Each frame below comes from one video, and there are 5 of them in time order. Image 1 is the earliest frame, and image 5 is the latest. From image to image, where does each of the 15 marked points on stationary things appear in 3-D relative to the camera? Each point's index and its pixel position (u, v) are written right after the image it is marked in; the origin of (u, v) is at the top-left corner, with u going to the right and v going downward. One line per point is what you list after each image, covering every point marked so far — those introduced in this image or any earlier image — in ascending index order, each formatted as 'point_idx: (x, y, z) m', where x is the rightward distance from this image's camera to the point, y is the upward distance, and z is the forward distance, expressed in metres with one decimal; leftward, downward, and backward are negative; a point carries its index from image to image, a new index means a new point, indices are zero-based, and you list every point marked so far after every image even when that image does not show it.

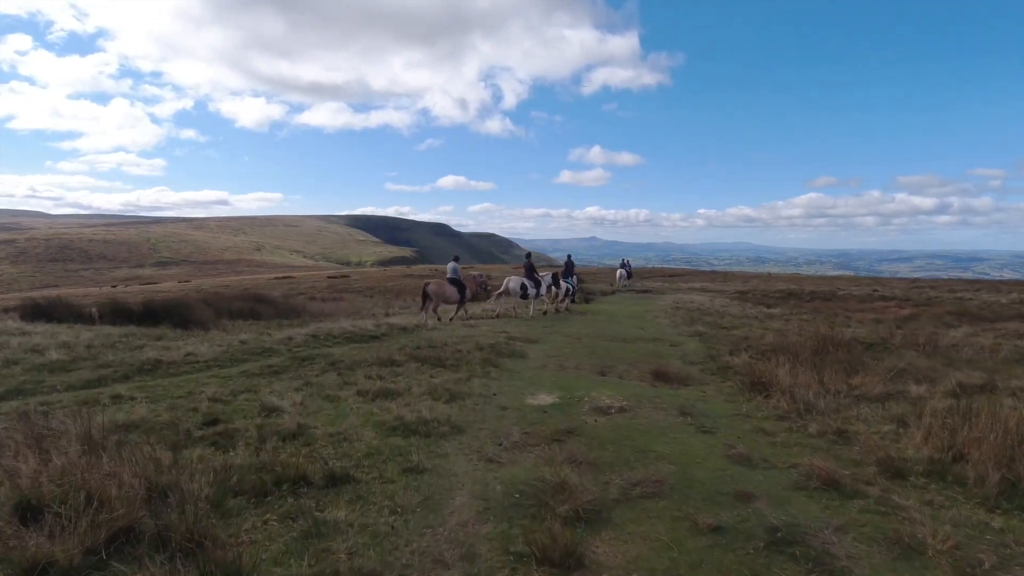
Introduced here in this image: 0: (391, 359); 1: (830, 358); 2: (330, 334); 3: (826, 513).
0: (-3.2, -1.9, +15.2) m
1: (+8.6, -1.9, +15.3) m
2: (-6.1, -1.6, +19.0) m
3: (+3.4, -2.4, +6.1) m
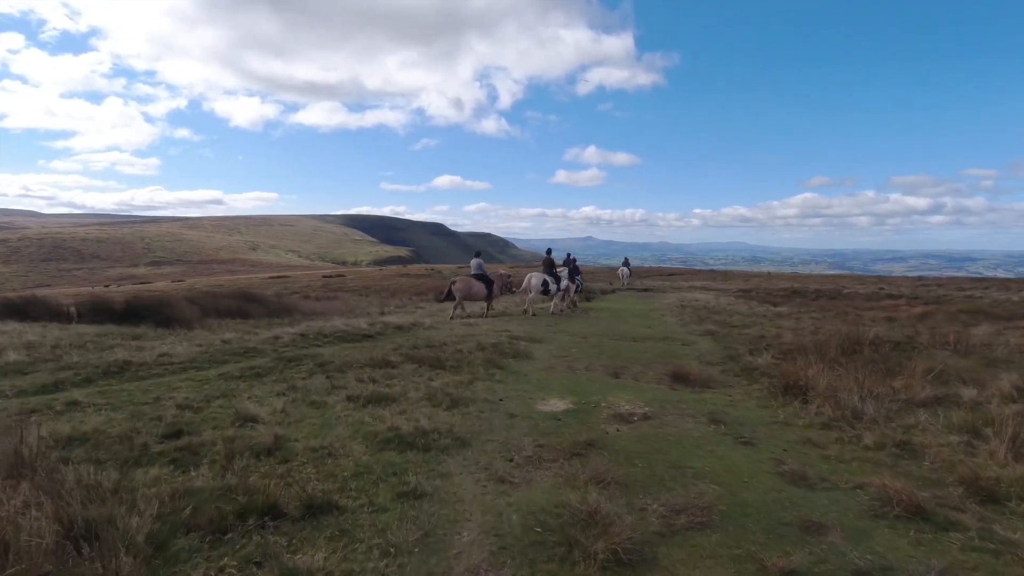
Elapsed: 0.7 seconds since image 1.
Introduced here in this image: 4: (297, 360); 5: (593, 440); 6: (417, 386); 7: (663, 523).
0: (-3.1, -1.8, +14.0) m
1: (+8.7, -1.8, +14.1) m
2: (-6.0, -1.4, +17.7) m
3: (+3.6, -2.3, +4.9) m
4: (-5.2, -1.8, +13.8) m
5: (+1.1, -2.2, +8.0) m
6: (-1.8, -1.9, +11.0) m
7: (+1.5, -2.3, +5.5) m
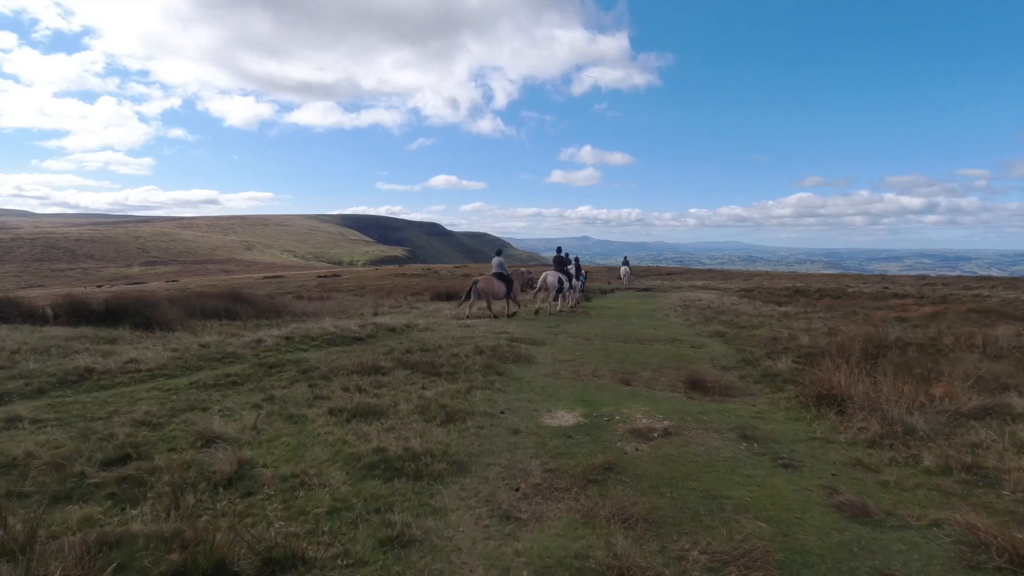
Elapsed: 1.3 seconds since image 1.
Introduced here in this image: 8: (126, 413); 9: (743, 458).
0: (-3.1, -1.7, +12.8) m
1: (+8.7, -1.7, +13.1) m
2: (-6.0, -1.4, +16.6) m
3: (+3.7, -2.3, +3.9) m
4: (-5.2, -1.8, +12.7) m
5: (+1.2, -2.1, +6.9) m
6: (-1.8, -1.9, +9.9) m
7: (+1.5, -2.2, +4.4) m
8: (-5.9, -1.9, +8.6) m
9: (+2.9, -2.2, +7.3) m
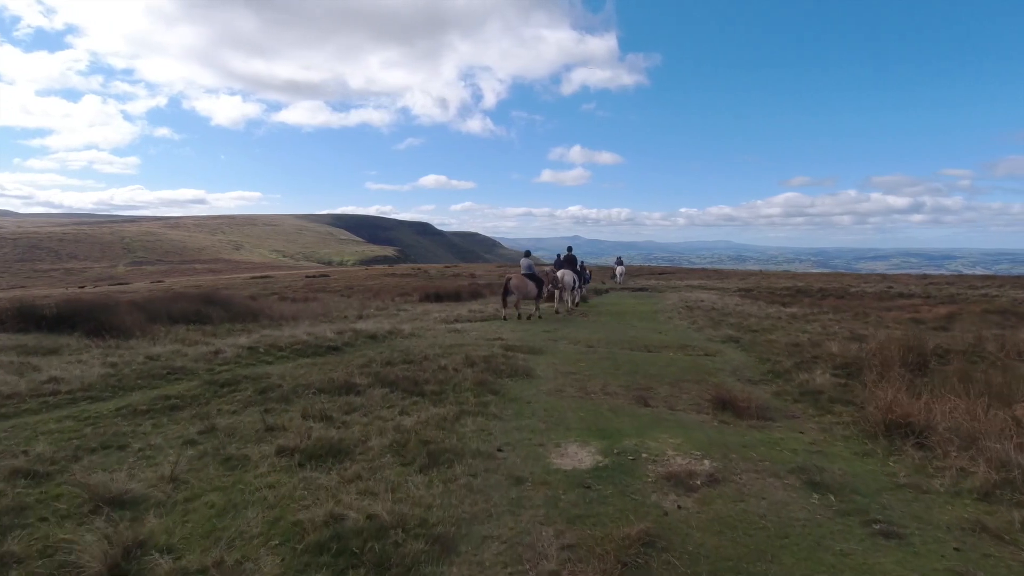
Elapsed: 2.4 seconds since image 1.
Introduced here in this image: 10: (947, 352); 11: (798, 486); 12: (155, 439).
0: (-3.2, -1.8, +10.9) m
1: (+8.7, -1.8, +11.4) m
2: (-6.1, -1.5, +14.6) m
3: (+3.7, -2.3, +2.1) m
4: (-5.3, -1.8, +10.8) m
5: (+1.2, -2.2, +5.1) m
6: (-1.8, -2.0, +8.0) m
7: (+1.6, -2.3, +2.5) m
8: (-5.8, -2.0, +6.6) m
9: (+3.0, -2.2, +5.4) m
10: (+11.3, -1.7, +14.7) m
11: (+3.2, -2.2, +6.3) m
12: (-4.8, -2.0, +7.6) m
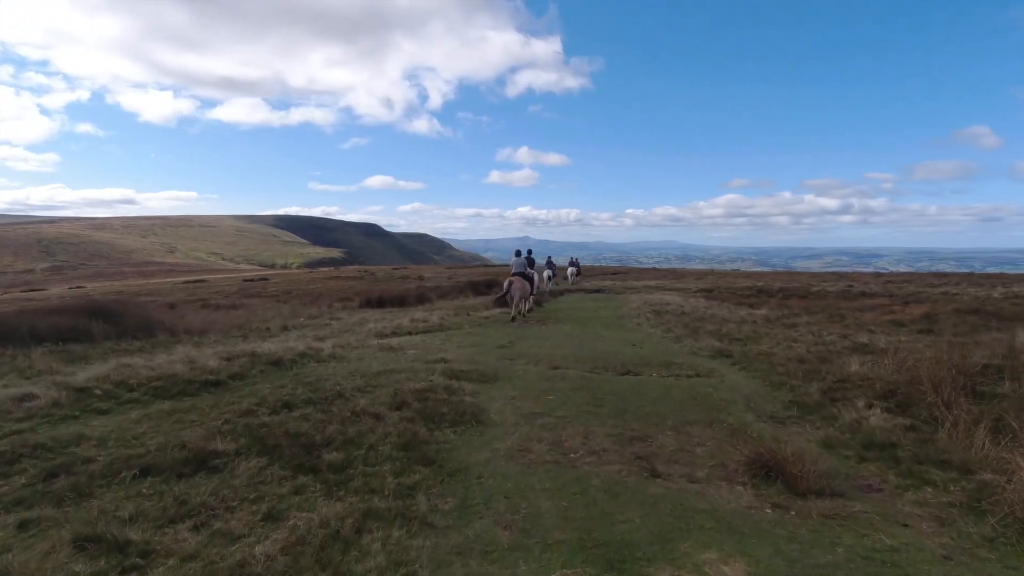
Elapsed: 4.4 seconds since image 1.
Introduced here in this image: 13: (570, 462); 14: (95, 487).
0: (-3.9, -2.0, +7.1) m
1: (+7.9, -1.8, +8.6) m
2: (-7.2, -1.8, +10.5) m
3: (+3.8, -2.5, -1.1) m
4: (-6.0, -2.1, +6.8) m
5: (+1.0, -2.4, +1.7) m
6: (-2.3, -2.2, +4.3) m
7: (+1.6, -2.5, -0.8) m
8: (-6.2, -2.2, +2.6) m
9: (+2.7, -2.4, +2.2) m
10: (+10.2, -1.7, +12.1) m
11: (+2.9, -2.3, +3.1) m
12: (-5.2, -2.2, +3.7) m
13: (+0.7, -2.2, +7.1) m
14: (-4.5, -2.1, +6.1) m
